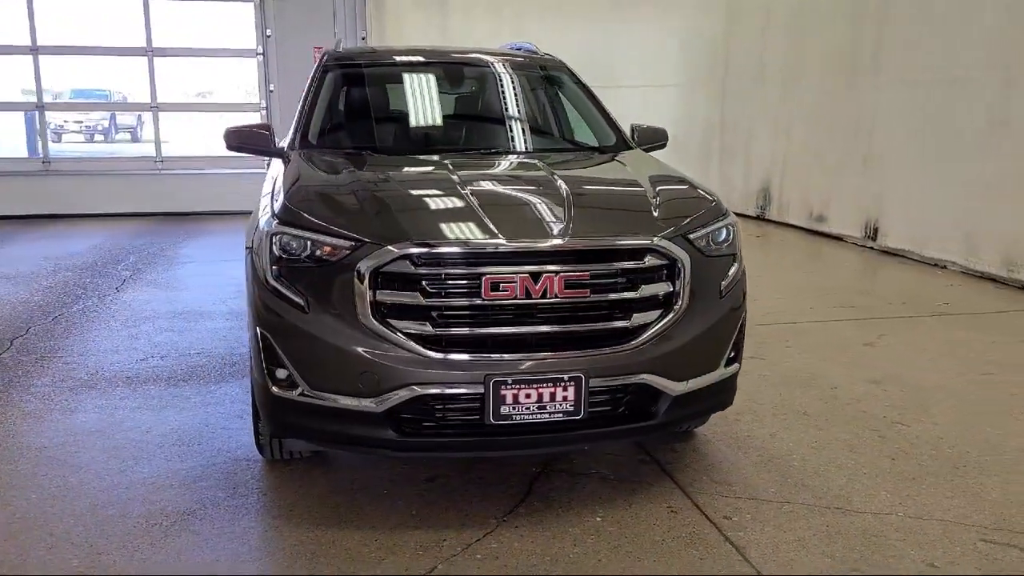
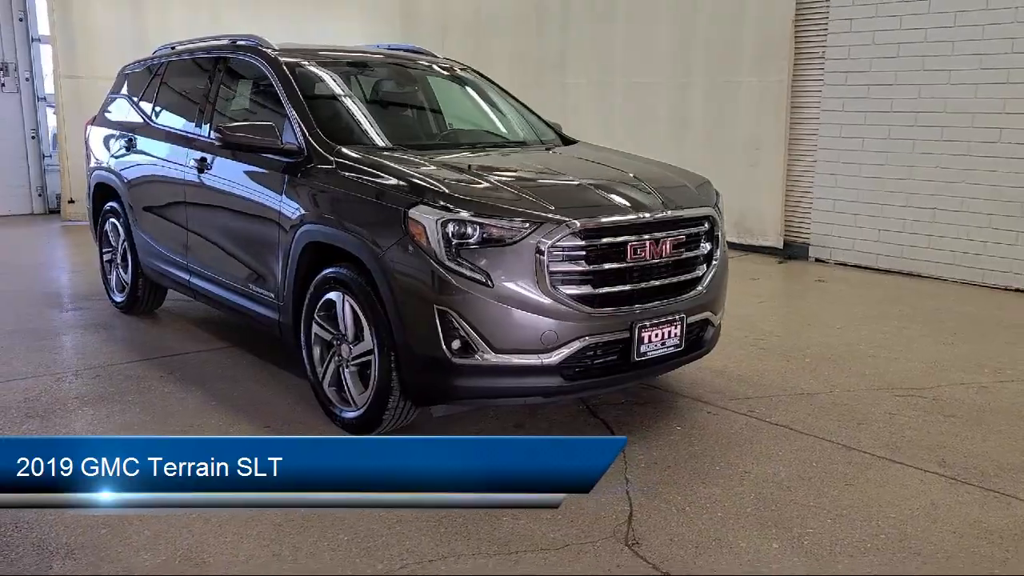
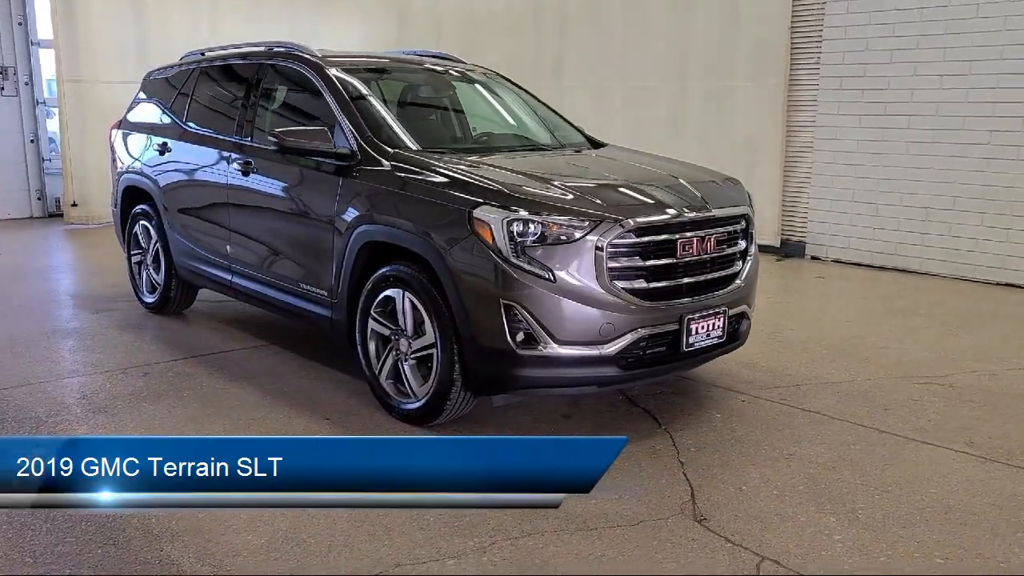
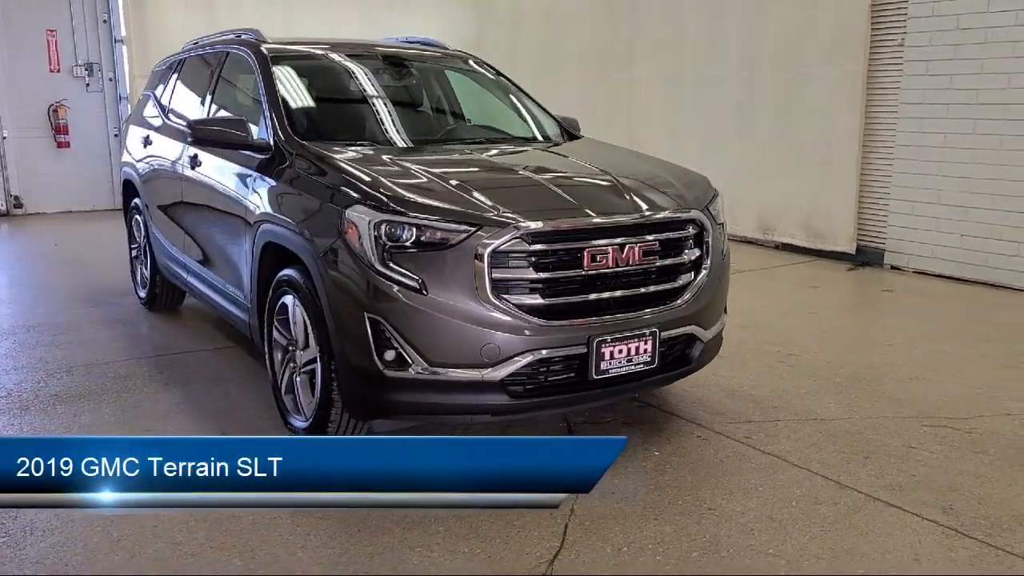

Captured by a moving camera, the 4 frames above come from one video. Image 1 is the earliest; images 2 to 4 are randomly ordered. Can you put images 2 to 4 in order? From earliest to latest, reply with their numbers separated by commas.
4, 2, 3
